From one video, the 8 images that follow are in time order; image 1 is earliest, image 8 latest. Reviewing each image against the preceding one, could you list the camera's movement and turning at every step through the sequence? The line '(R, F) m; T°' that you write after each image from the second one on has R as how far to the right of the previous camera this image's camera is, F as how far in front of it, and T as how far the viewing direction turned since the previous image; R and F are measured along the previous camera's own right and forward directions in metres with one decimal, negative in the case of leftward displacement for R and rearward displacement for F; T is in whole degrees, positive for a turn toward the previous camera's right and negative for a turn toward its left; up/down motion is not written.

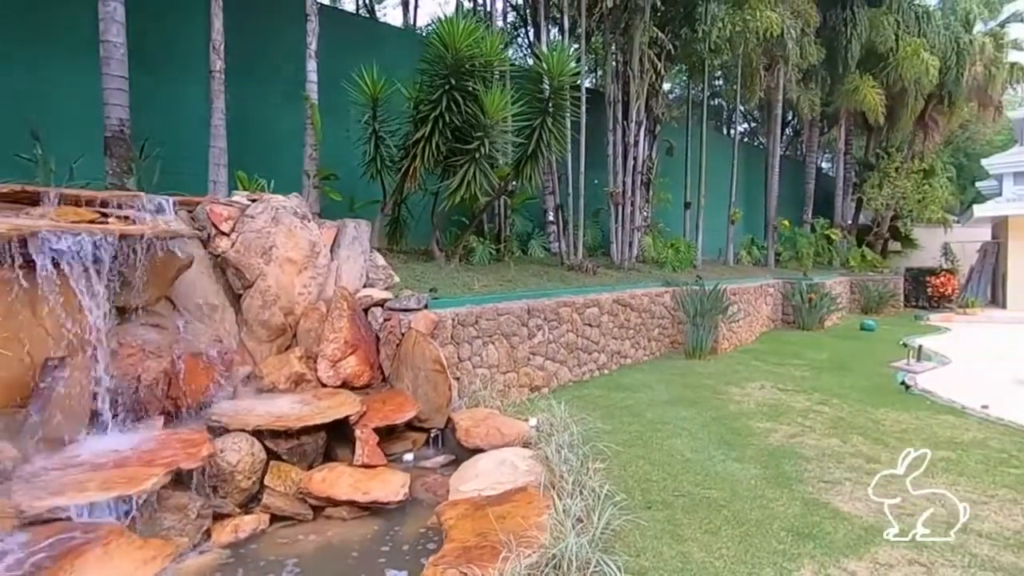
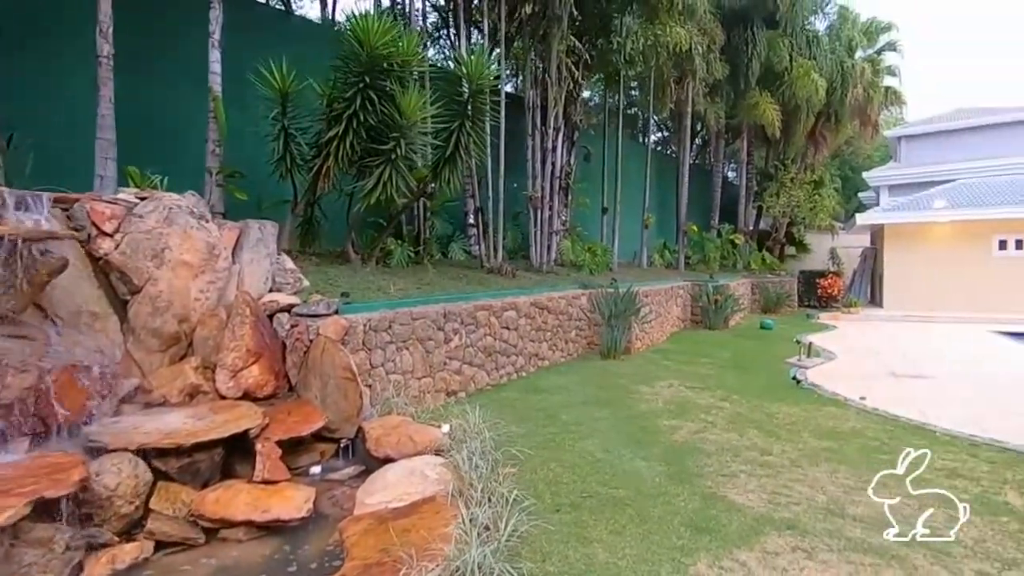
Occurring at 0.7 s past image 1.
(+0.1, 0.0) m; +8°
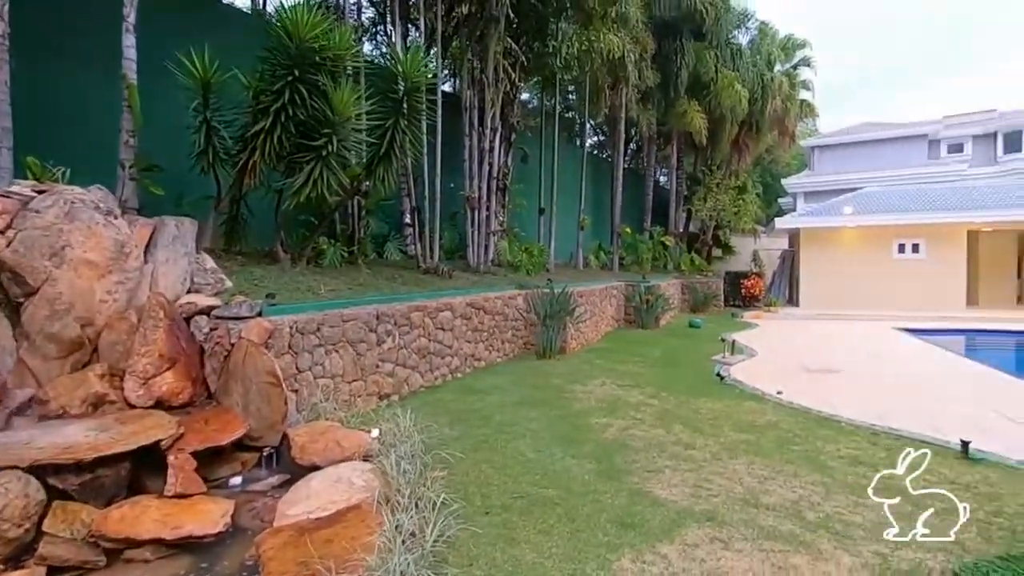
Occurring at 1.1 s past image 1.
(+0.1, 0.0) m; +6°
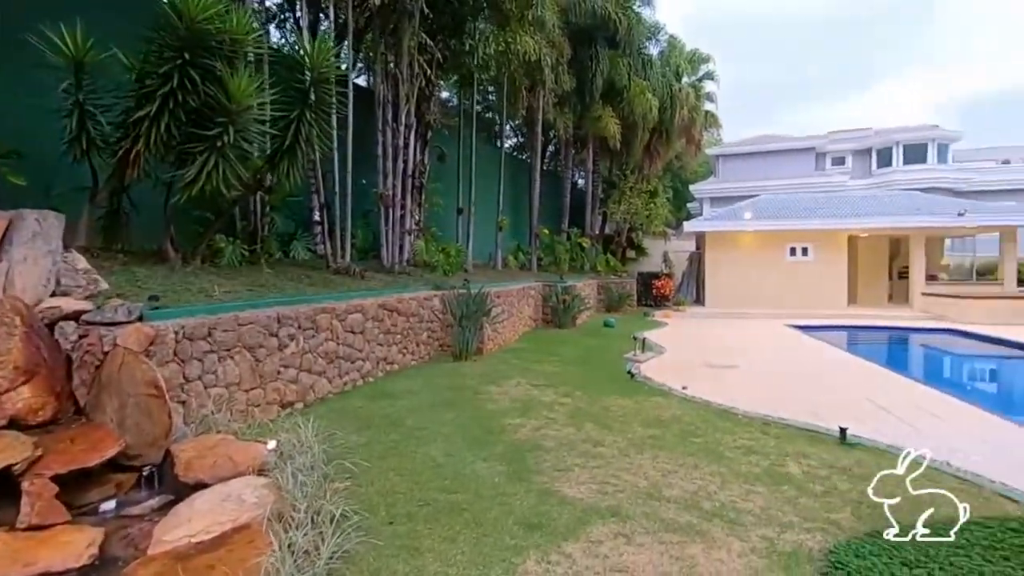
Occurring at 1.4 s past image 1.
(+0.1, +0.1) m; +8°
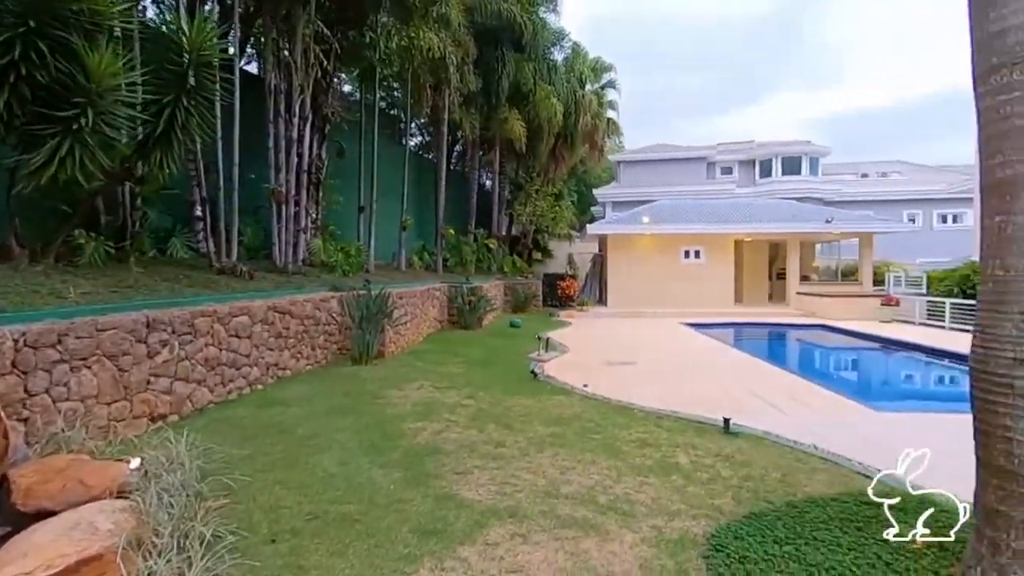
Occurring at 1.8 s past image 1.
(+0.1, +0.1) m; +9°
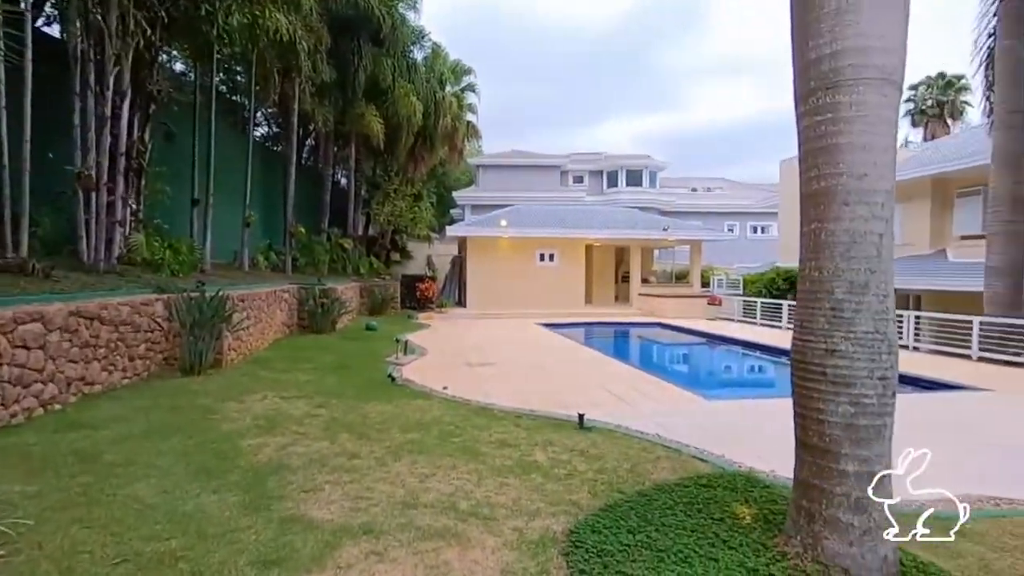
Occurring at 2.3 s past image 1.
(0.0, +0.1) m; +15°
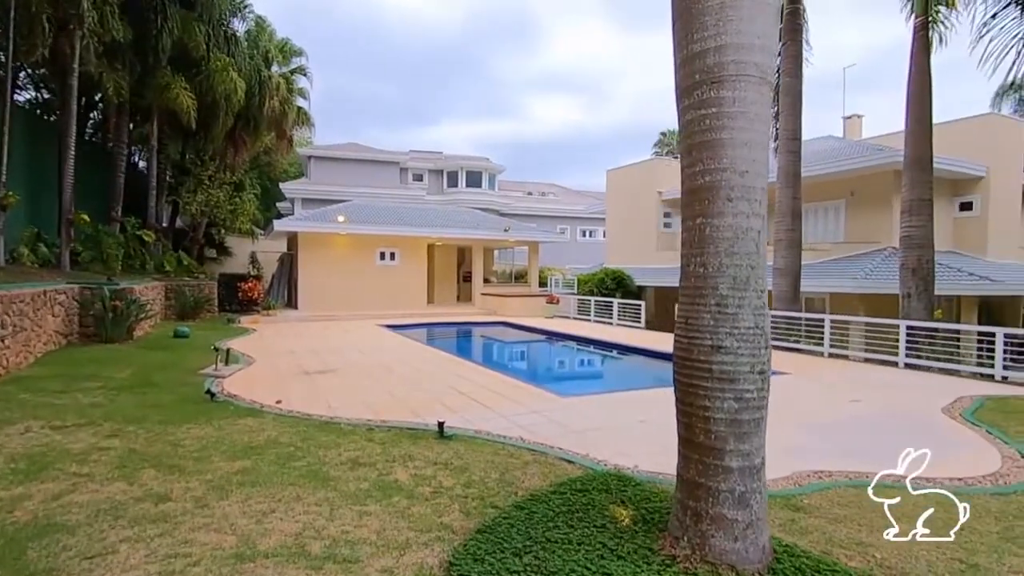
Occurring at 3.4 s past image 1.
(-0.2, +0.4) m; +17°
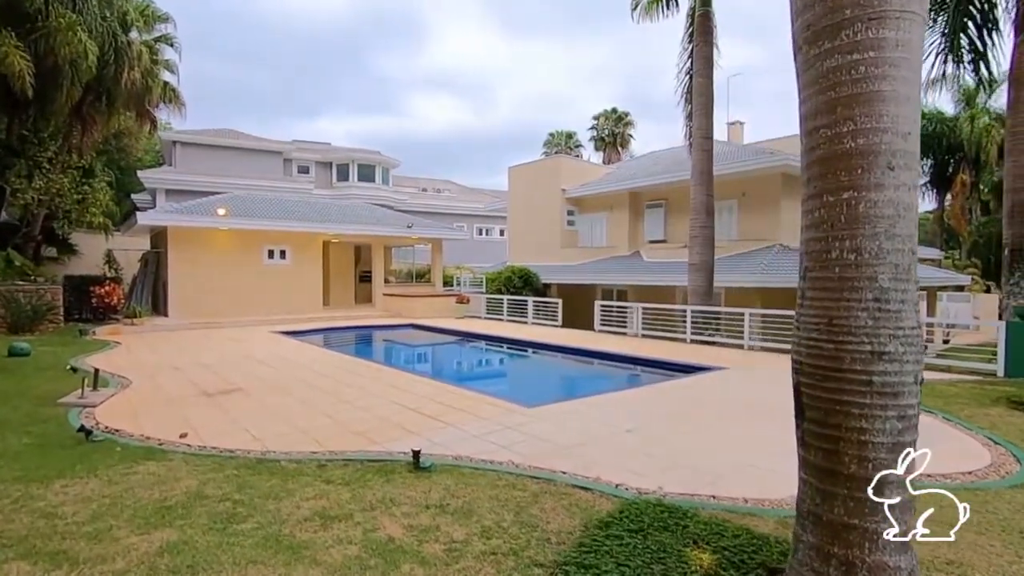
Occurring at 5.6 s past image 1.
(-0.8, +0.8) m; +12°
